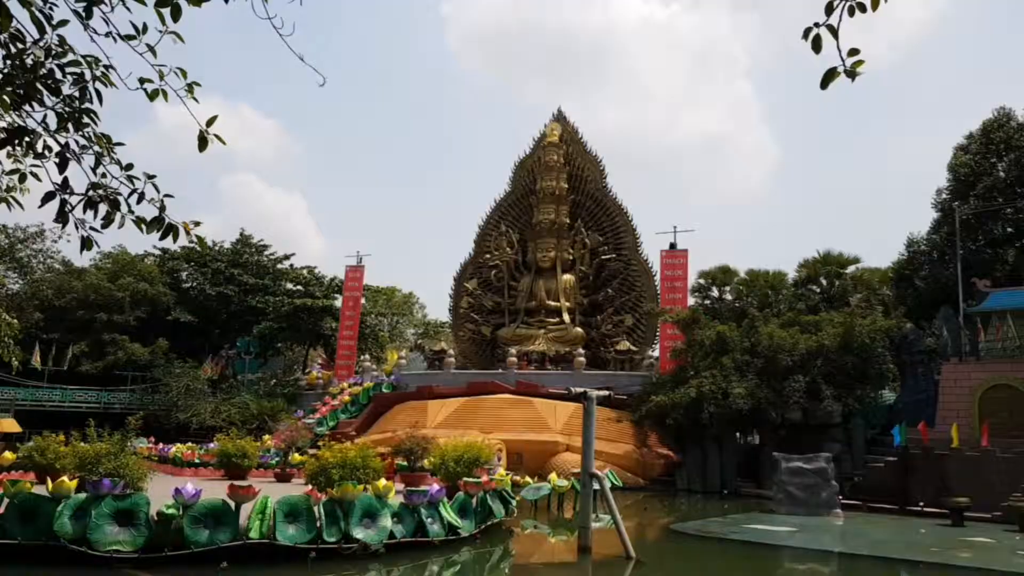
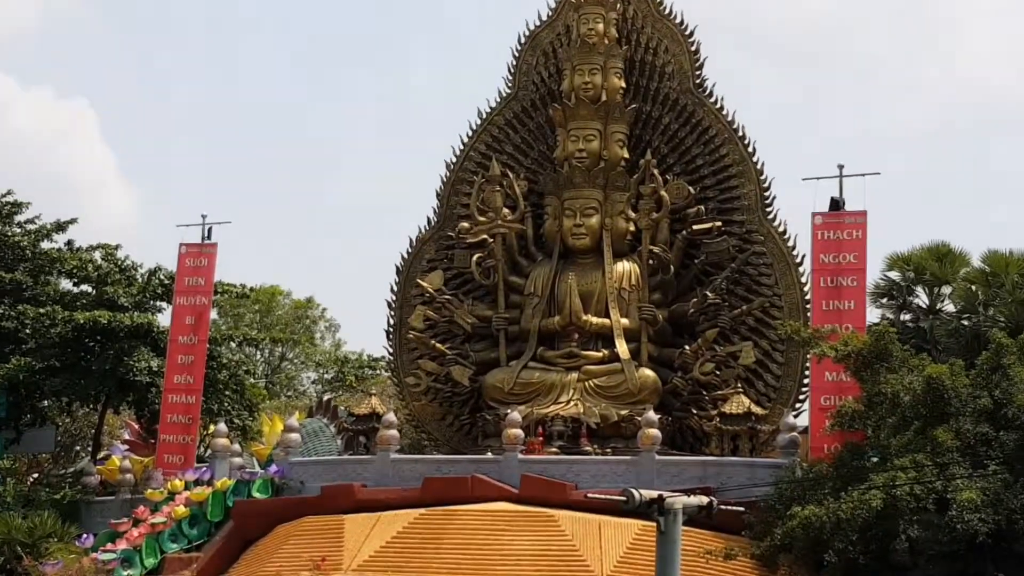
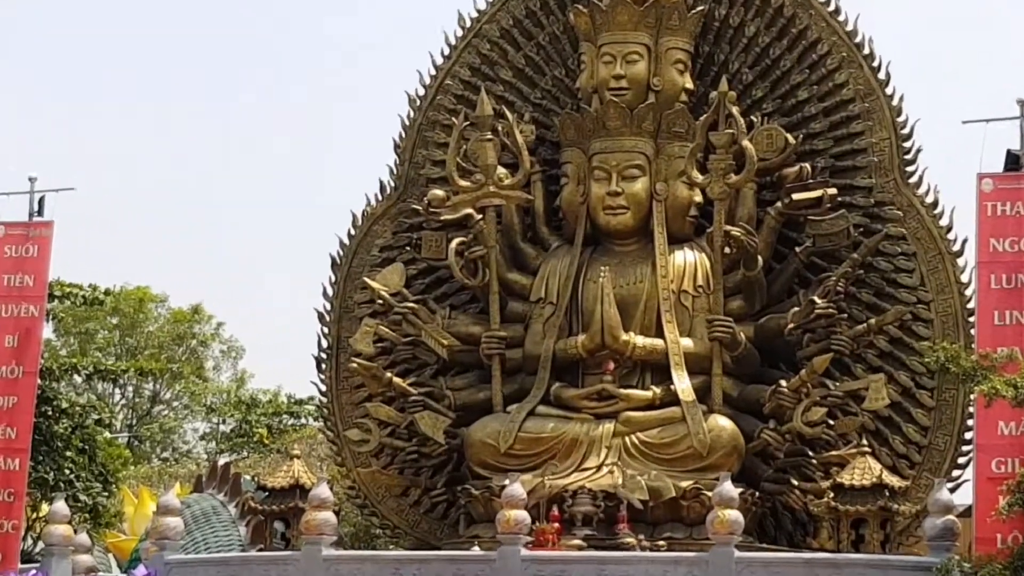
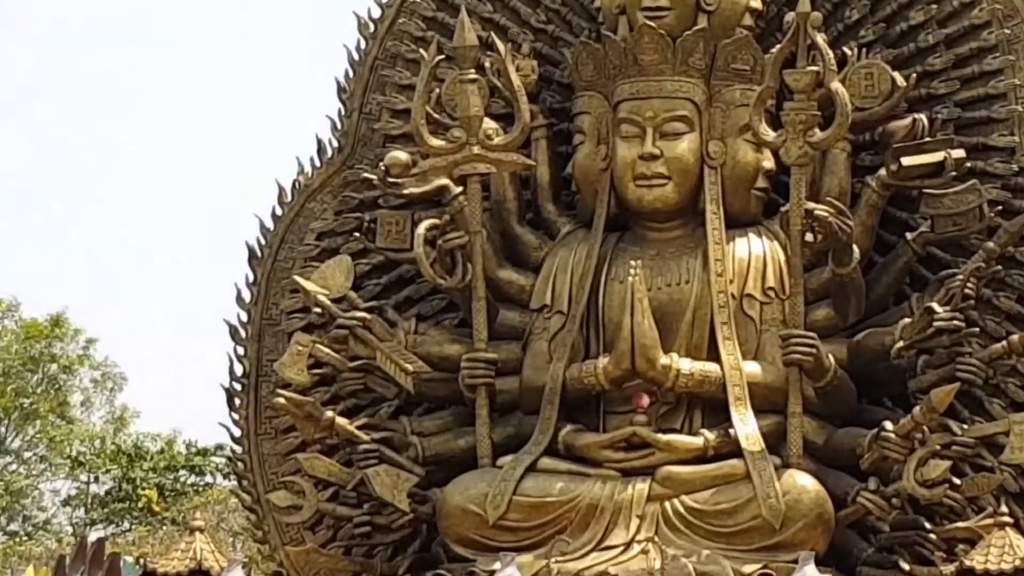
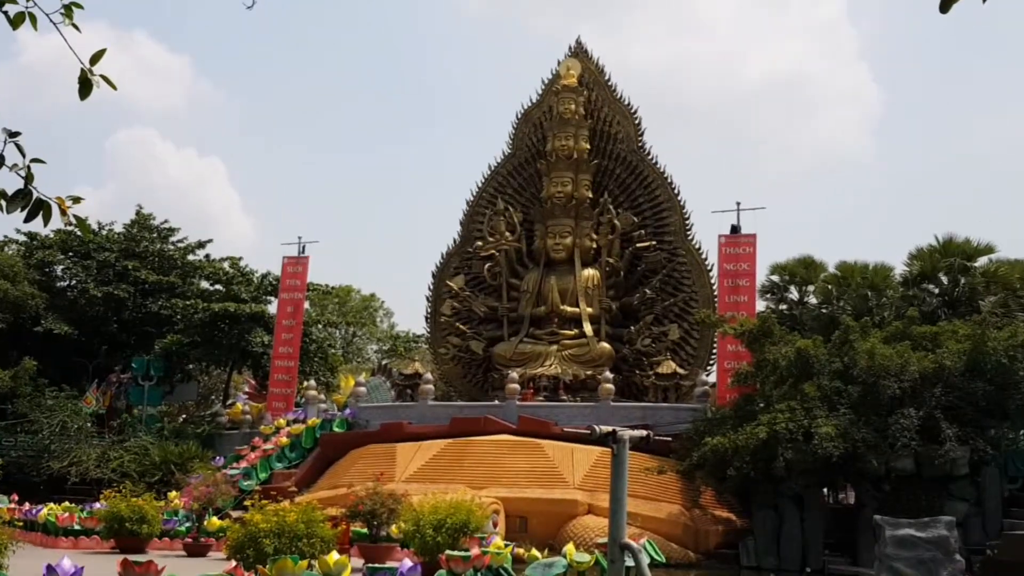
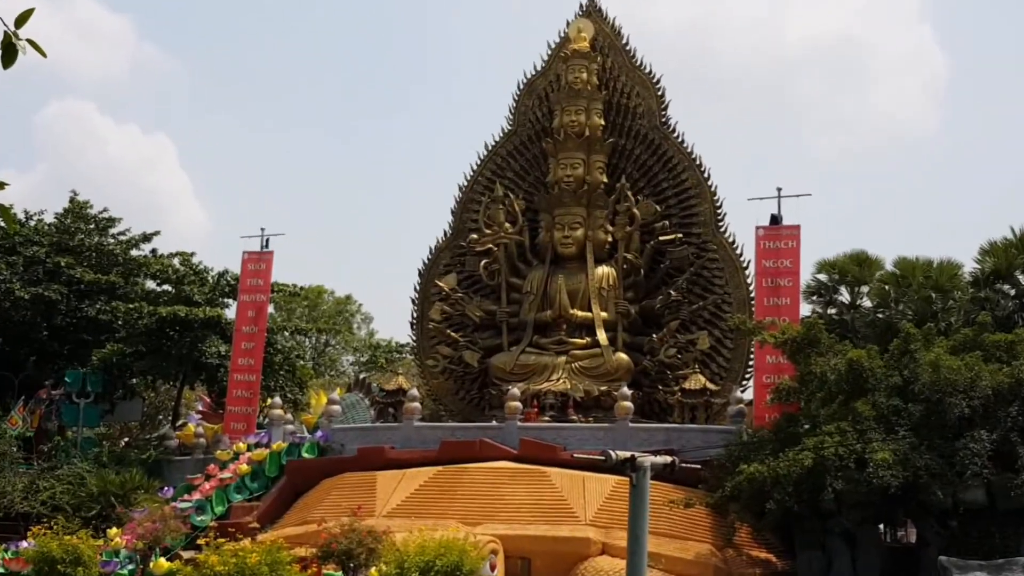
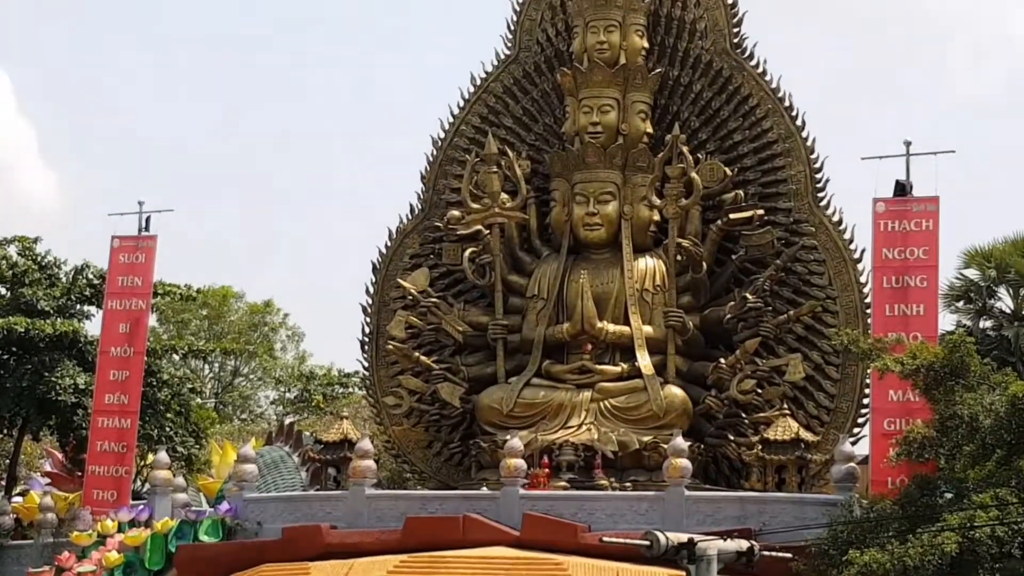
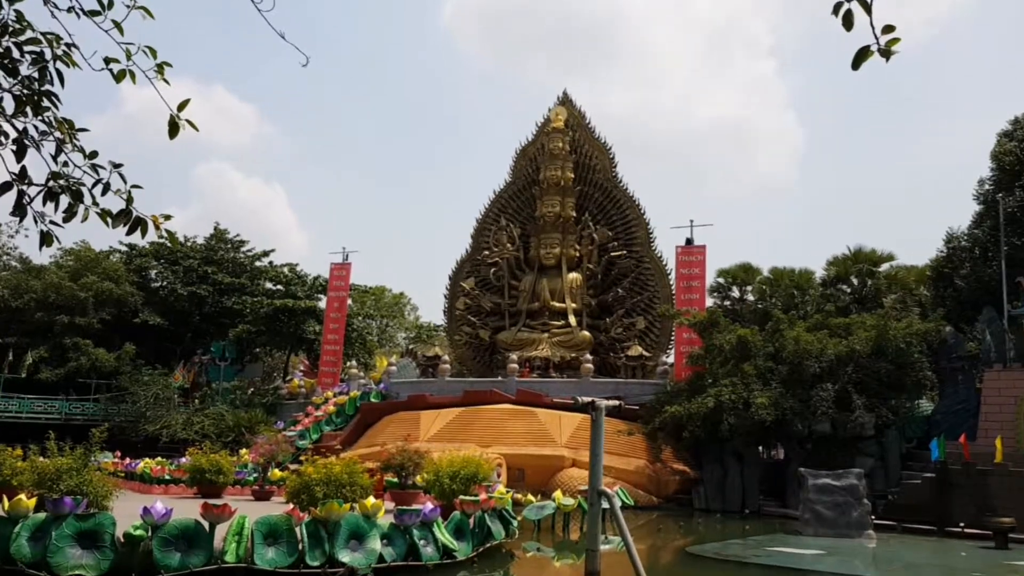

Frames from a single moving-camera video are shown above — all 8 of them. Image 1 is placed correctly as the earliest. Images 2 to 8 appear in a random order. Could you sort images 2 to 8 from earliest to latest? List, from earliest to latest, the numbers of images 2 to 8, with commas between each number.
8, 5, 6, 2, 7, 3, 4
